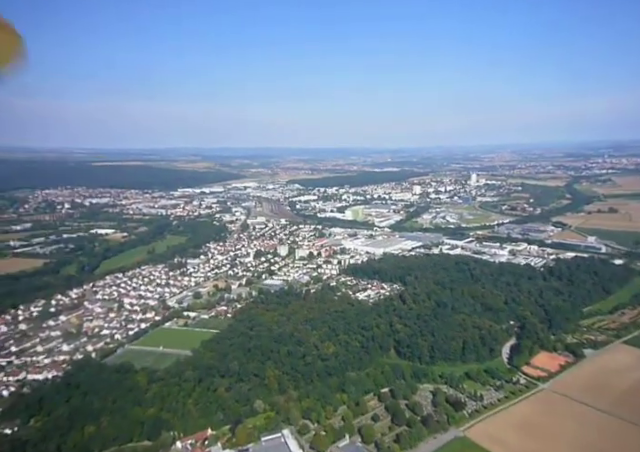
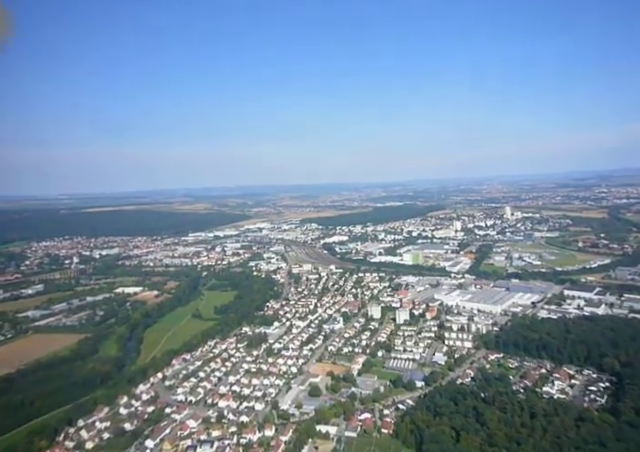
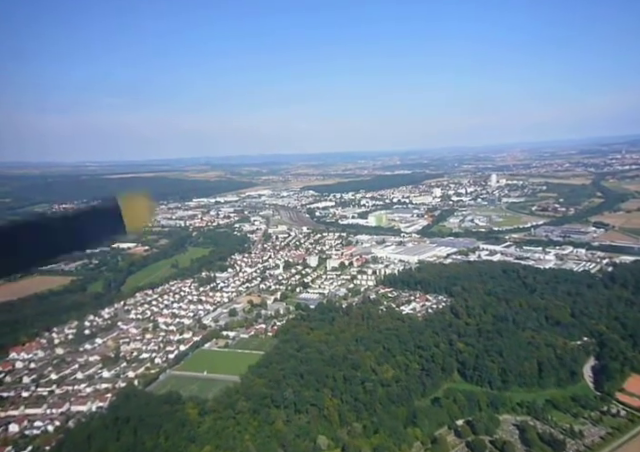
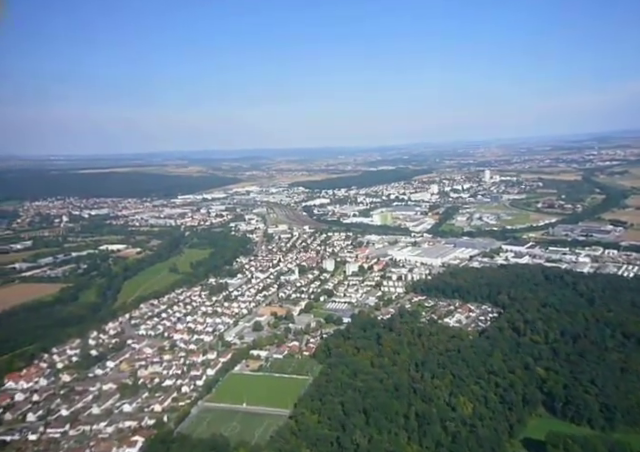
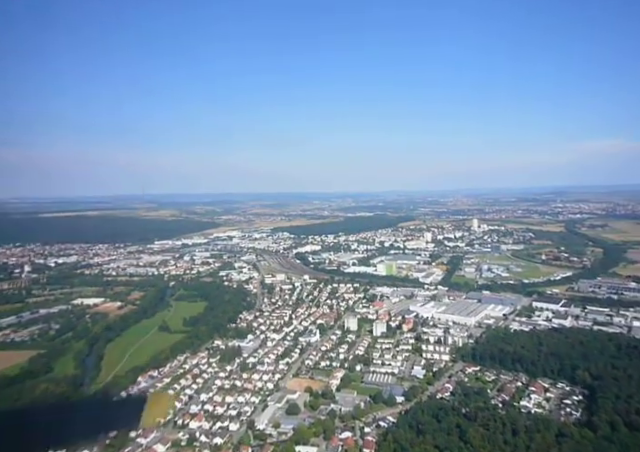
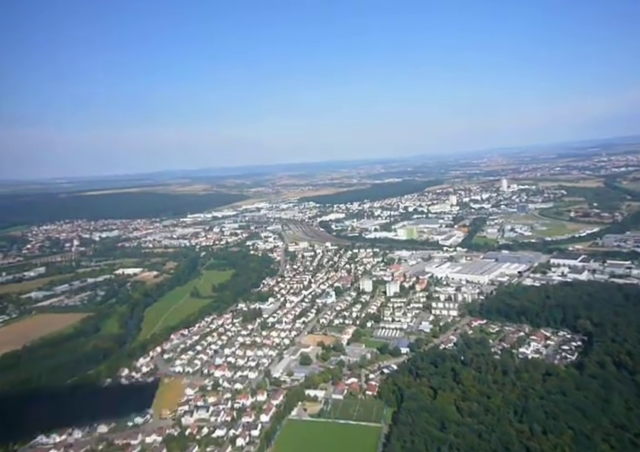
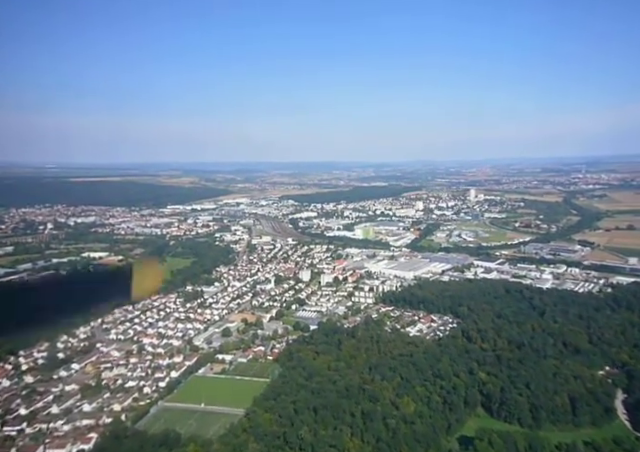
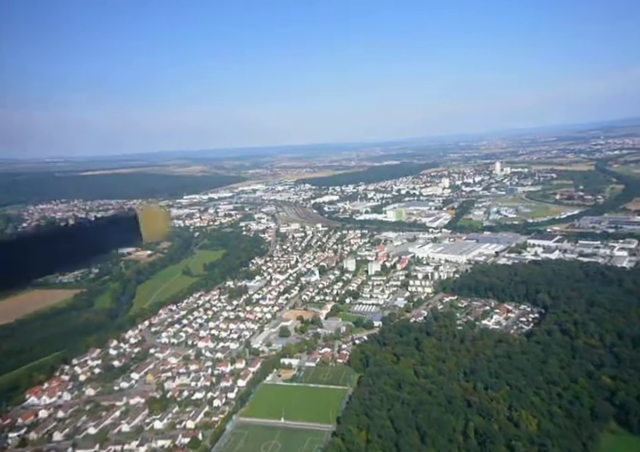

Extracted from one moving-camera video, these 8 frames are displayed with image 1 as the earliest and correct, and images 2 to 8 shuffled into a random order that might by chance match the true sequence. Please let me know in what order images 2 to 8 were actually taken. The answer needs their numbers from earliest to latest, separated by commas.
3, 7, 4, 8, 6, 2, 5
